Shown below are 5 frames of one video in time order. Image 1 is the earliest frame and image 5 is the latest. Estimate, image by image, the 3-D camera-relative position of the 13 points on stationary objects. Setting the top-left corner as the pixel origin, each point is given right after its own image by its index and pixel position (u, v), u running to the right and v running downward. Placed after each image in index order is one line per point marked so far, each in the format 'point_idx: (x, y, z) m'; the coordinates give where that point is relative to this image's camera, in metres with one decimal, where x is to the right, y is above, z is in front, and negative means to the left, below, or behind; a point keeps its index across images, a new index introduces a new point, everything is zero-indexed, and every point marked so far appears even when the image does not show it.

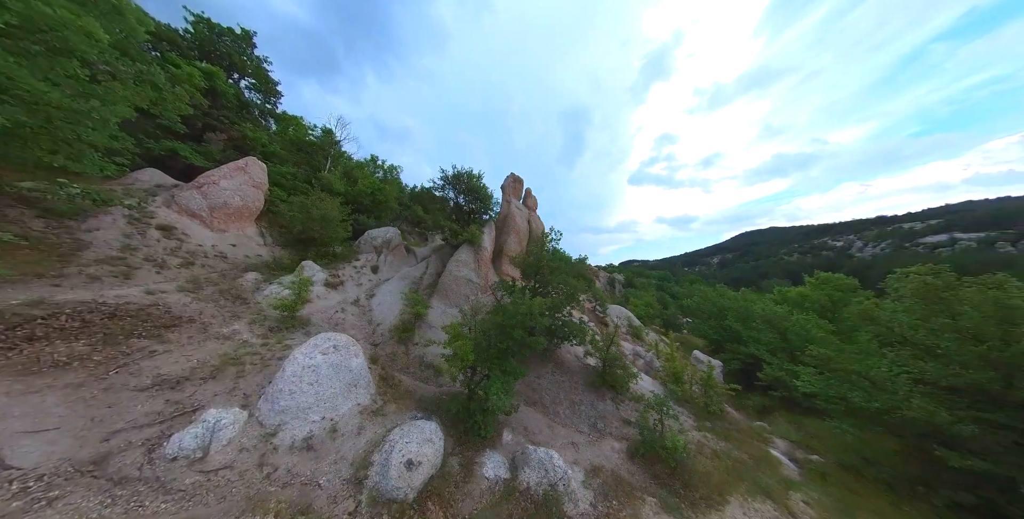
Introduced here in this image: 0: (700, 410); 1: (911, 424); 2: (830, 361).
0: (+9.7, -7.7, +14.0) m
1: (+14.5, -6.2, +9.9) m
2: (+16.7, -5.4, +14.4) m
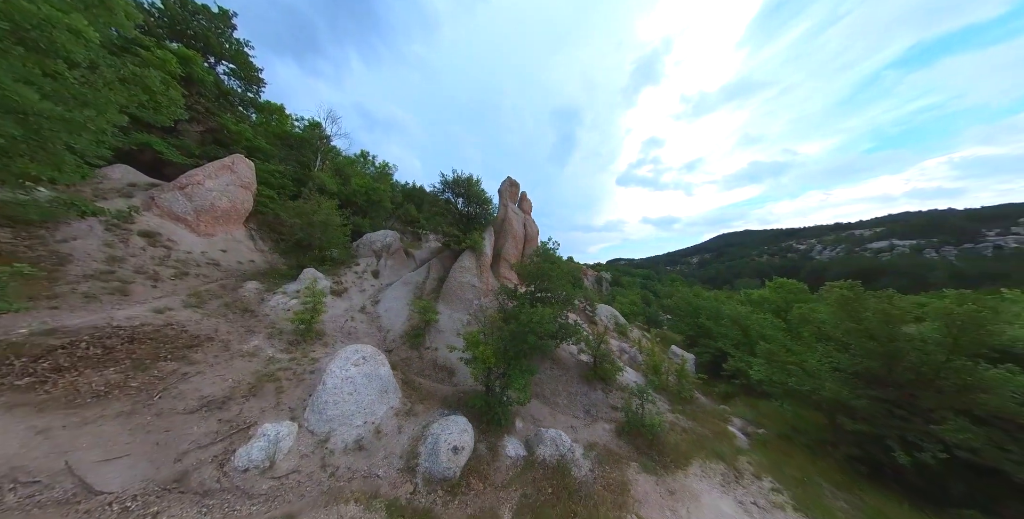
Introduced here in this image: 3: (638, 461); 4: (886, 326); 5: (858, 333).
0: (+9.8, -8.3, +16.6) m
1: (+14.9, -6.8, +12.9) m
2: (+16.7, -5.9, +17.5) m
3: (+4.5, -7.2, +9.8) m
4: (+15.7, -2.5, +11.3) m
5: (+15.3, -3.2, +11.8) m
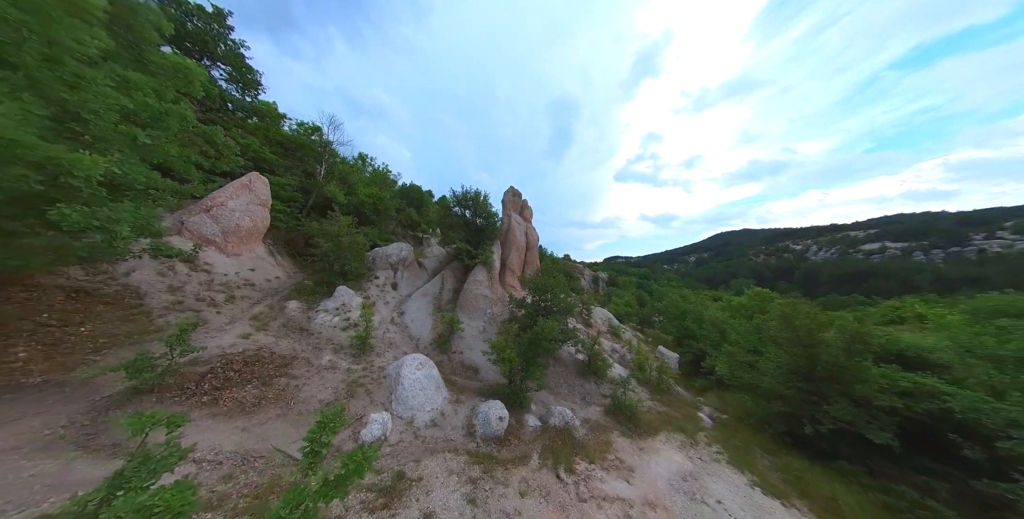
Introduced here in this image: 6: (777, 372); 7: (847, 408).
0: (+10.6, -9.7, +20.5) m
1: (+15.7, -8.2, +16.8) m
2: (+17.5, -7.3, +21.5) m
3: (+5.4, -8.6, +13.6) m
4: (+16.6, -3.8, +15.2) m
5: (+16.2, -4.6, +15.7) m
6: (+15.5, -6.5, +15.9) m
7: (+16.6, -7.3, +13.6) m
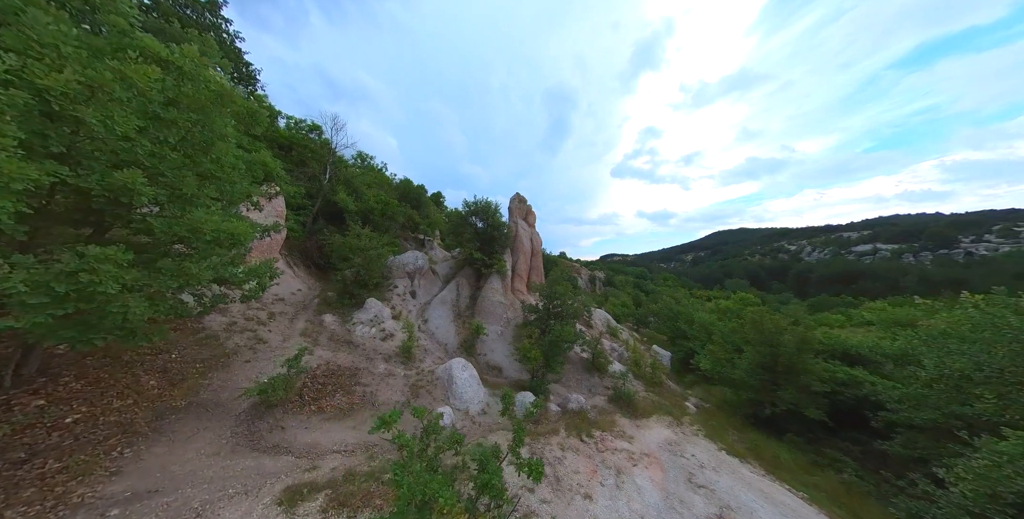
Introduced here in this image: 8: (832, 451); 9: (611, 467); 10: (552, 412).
0: (+12.1, -10.9, +24.4) m
1: (+17.2, -9.4, +20.7) m
2: (+18.9, -8.4, +25.4) m
3: (+6.9, -9.8, +17.4) m
4: (+18.1, -5.0, +19.1) m
5: (+17.7, -5.8, +19.6) m
6: (+17.0, -7.7, +19.8) m
7: (+18.1, -8.5, +17.5) m
8: (+18.9, -11.3, +16.2) m
9: (+4.0, -8.1, +10.5) m
10: (+2.2, -9.1, +15.5) m
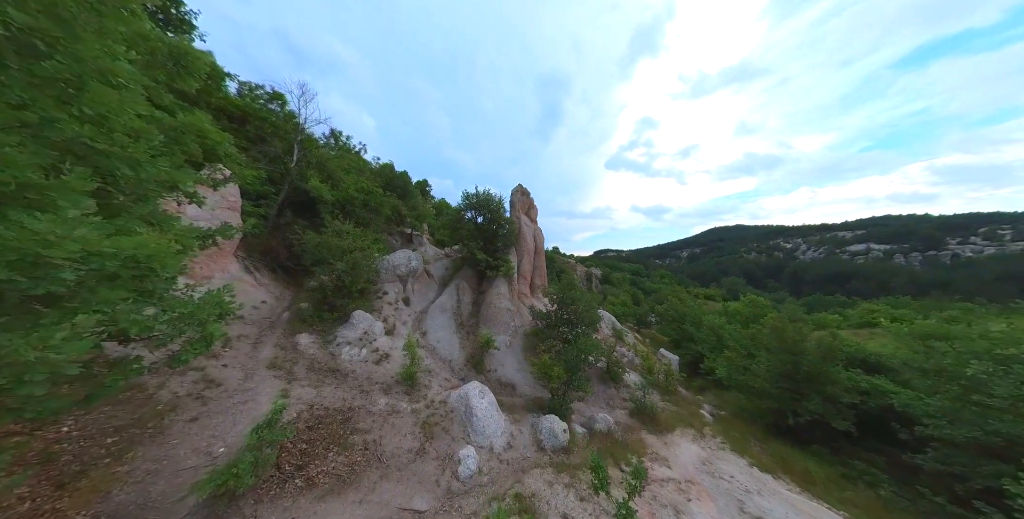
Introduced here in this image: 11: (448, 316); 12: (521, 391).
0: (+12.9, -11.1, +23.7) m
1: (+18.1, -9.7, +20.2) m
2: (+19.7, -8.6, +24.8) m
3: (+8.0, -10.2, +16.5) m
4: (+19.1, -5.4, +18.5) m
5: (+18.7, -6.1, +18.9) m
6: (+18.0, -8.0, +19.2) m
7: (+19.2, -8.9, +16.9) m
8: (+20.0, -11.7, +15.7) m
9: (+5.2, -8.5, +9.5) m
10: (+3.3, -9.5, +14.5) m
11: (-4.9, -4.5, +24.2) m
12: (+0.5, -8.8, +19.7) m
